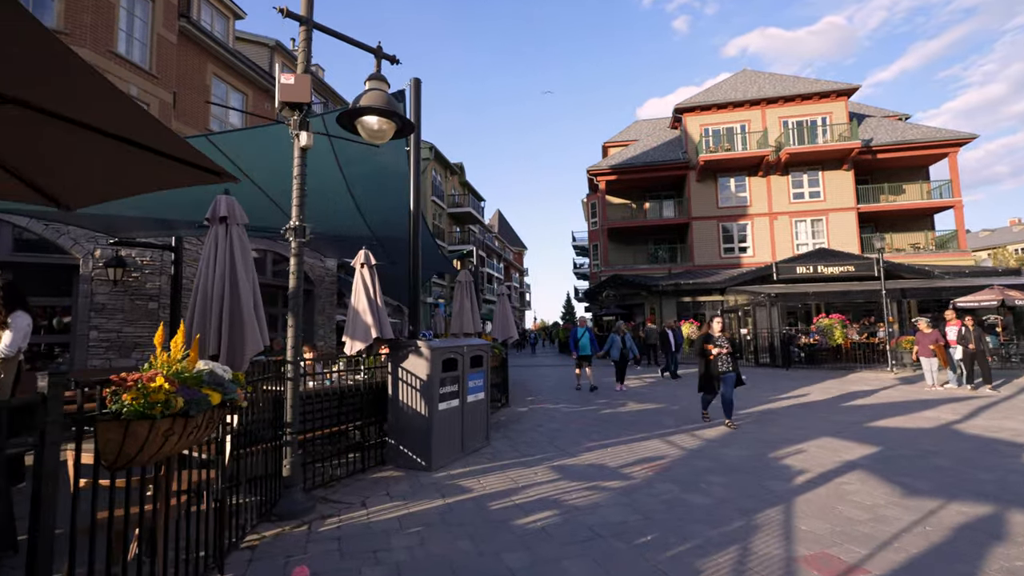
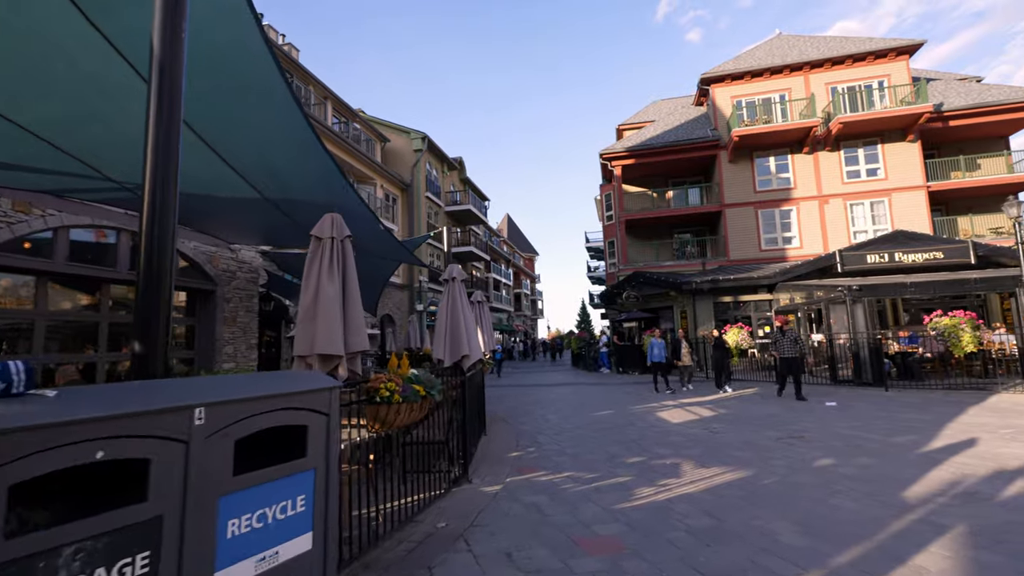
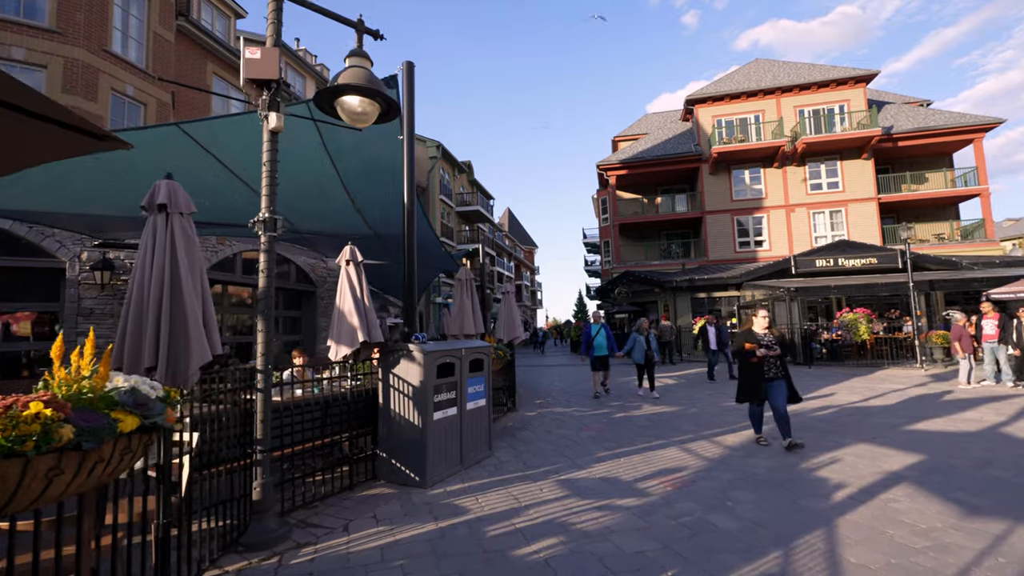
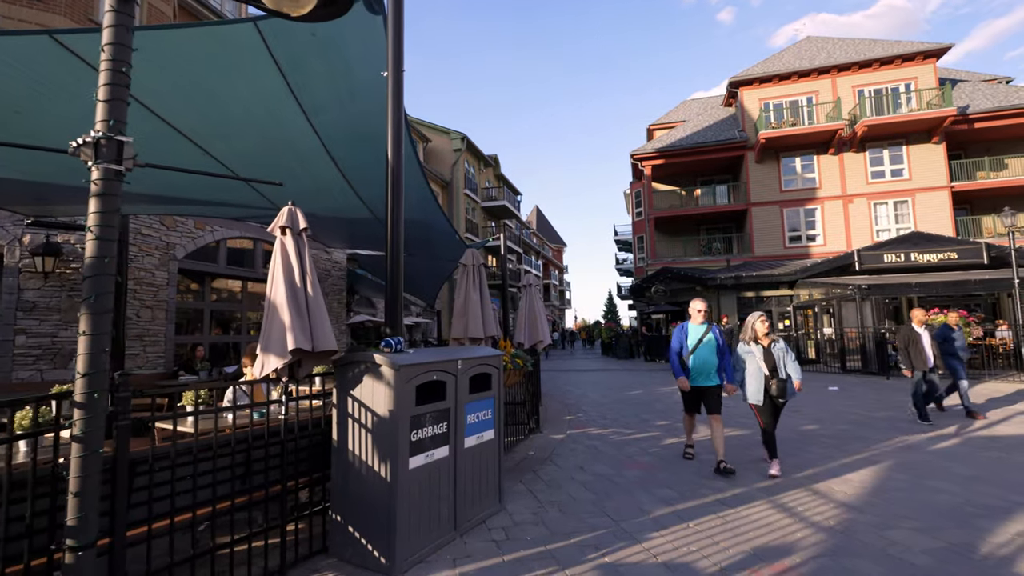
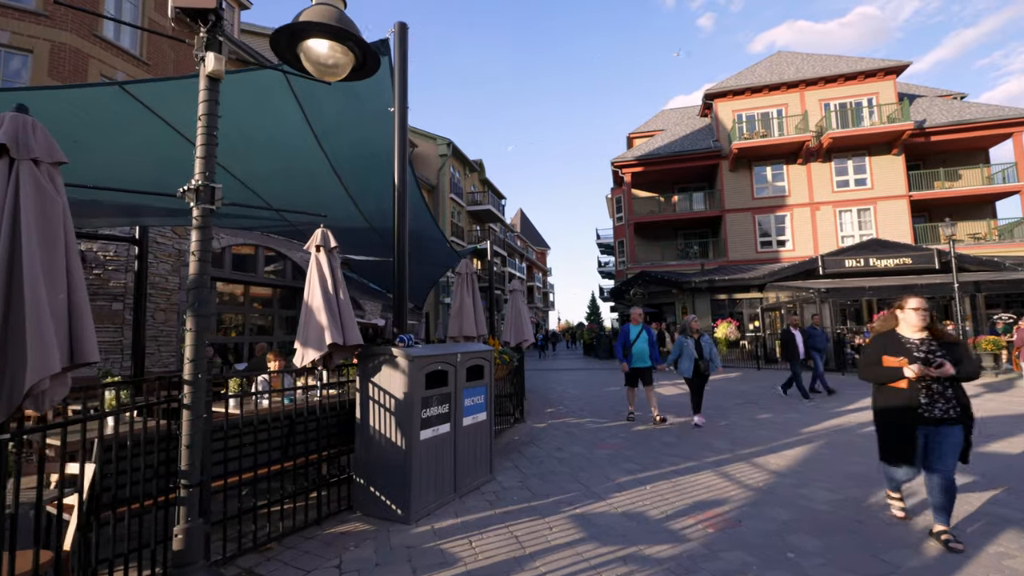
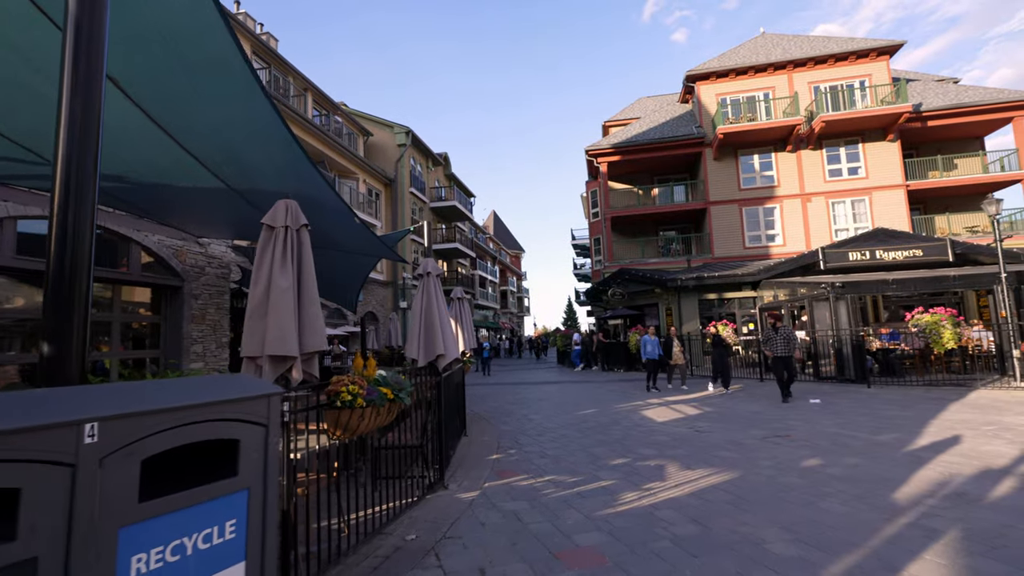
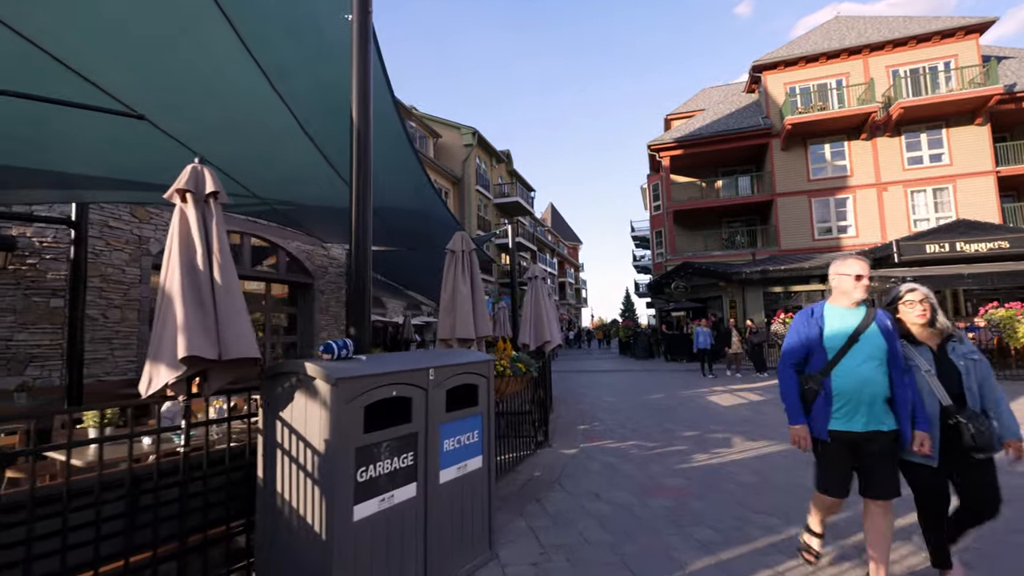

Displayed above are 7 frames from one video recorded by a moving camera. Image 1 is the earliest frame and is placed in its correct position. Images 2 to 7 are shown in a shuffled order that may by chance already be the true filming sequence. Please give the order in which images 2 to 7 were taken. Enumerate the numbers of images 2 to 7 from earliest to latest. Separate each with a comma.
3, 5, 4, 7, 2, 6
